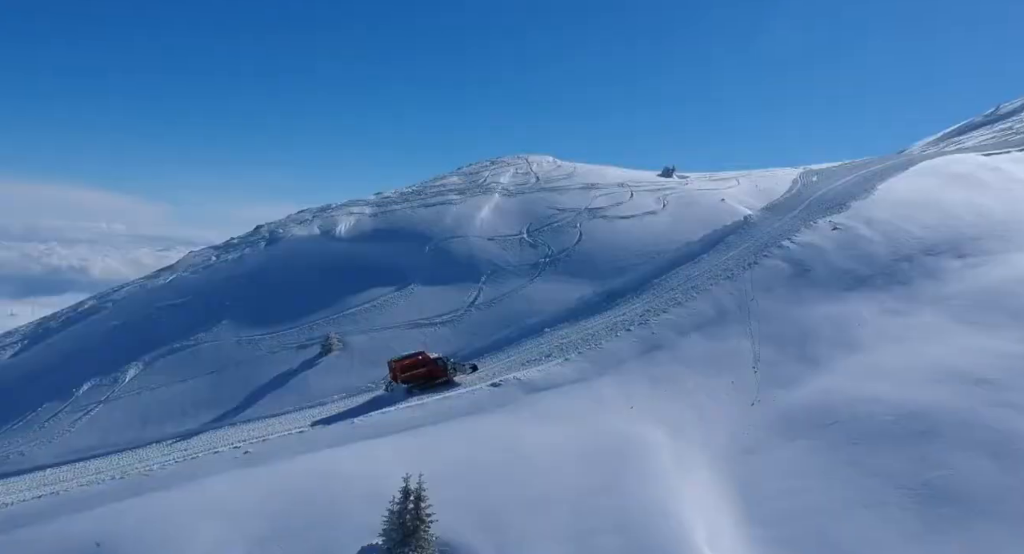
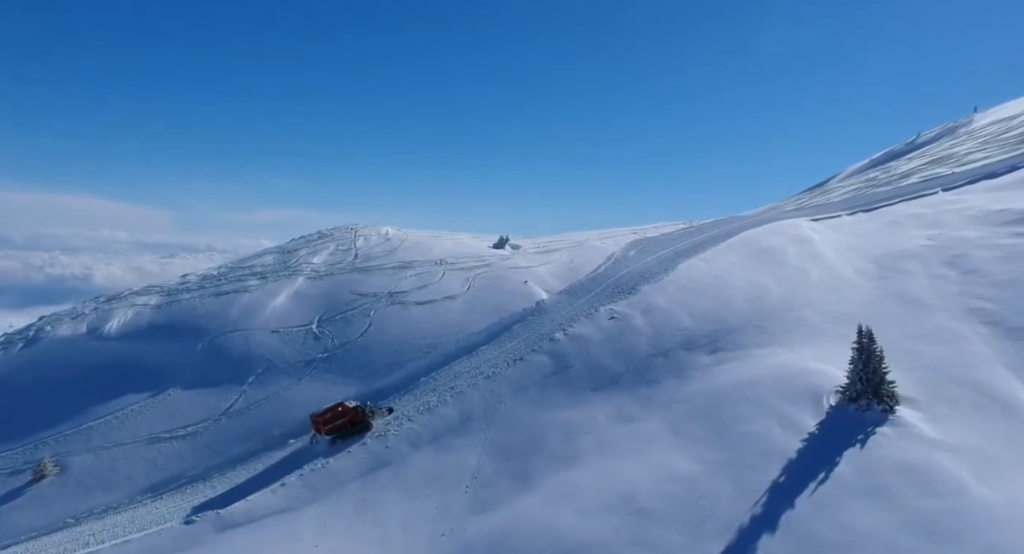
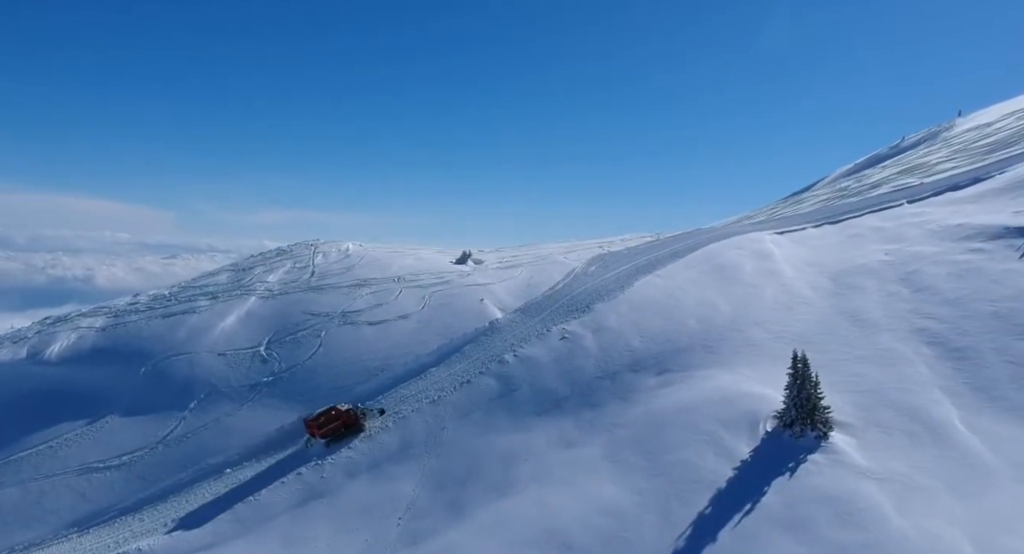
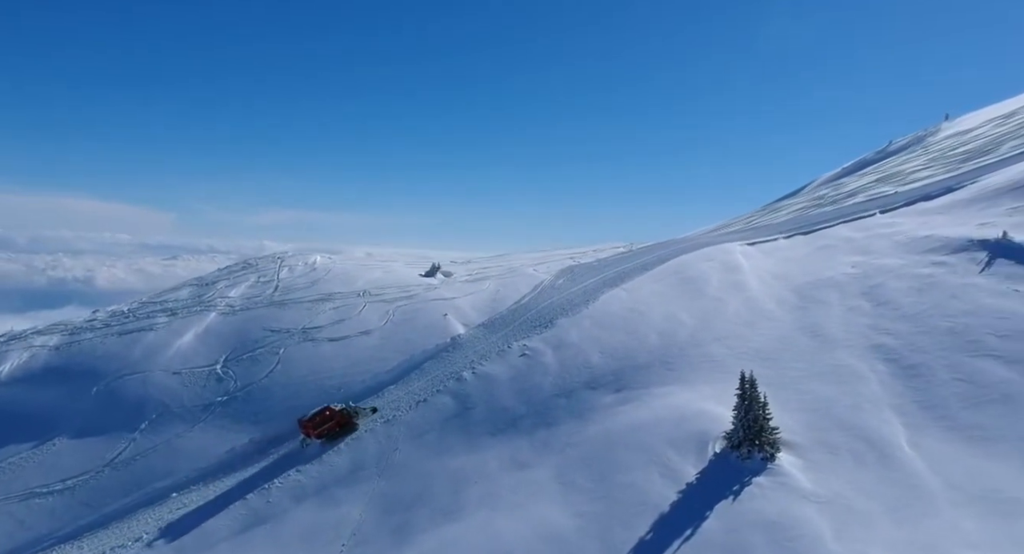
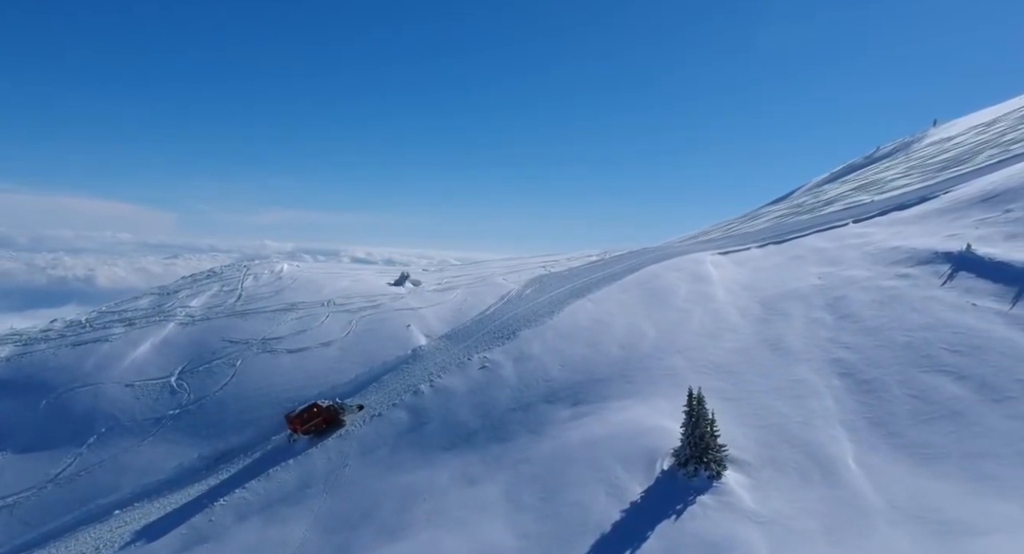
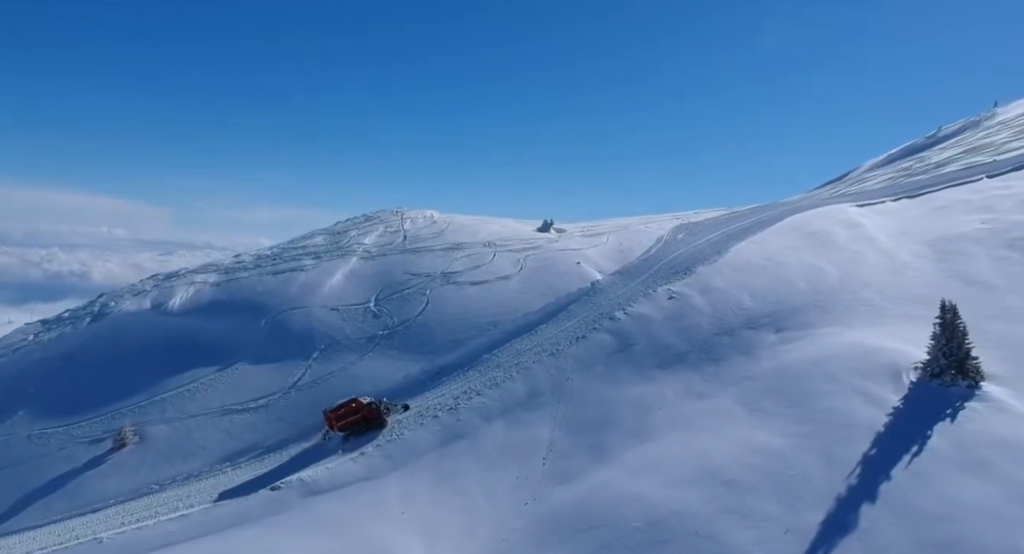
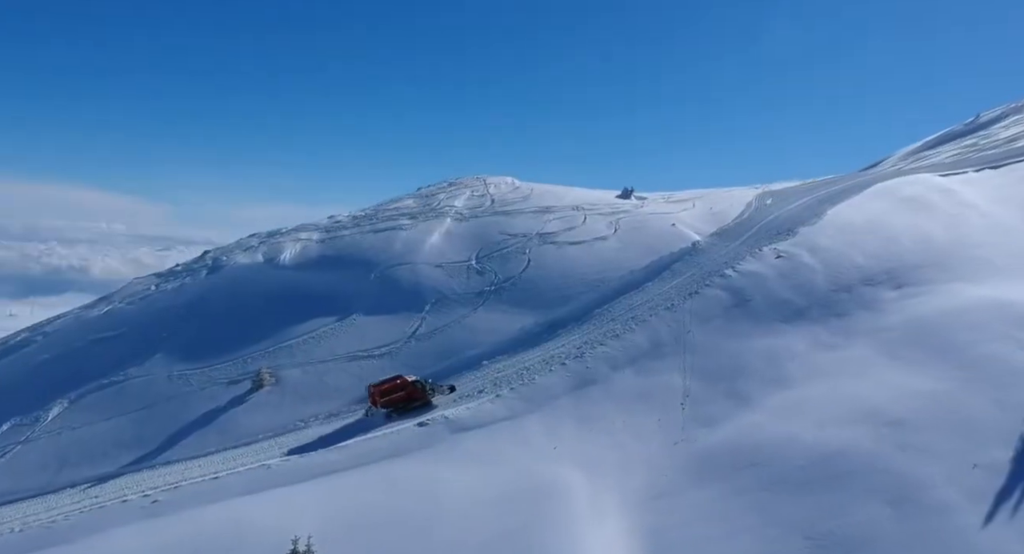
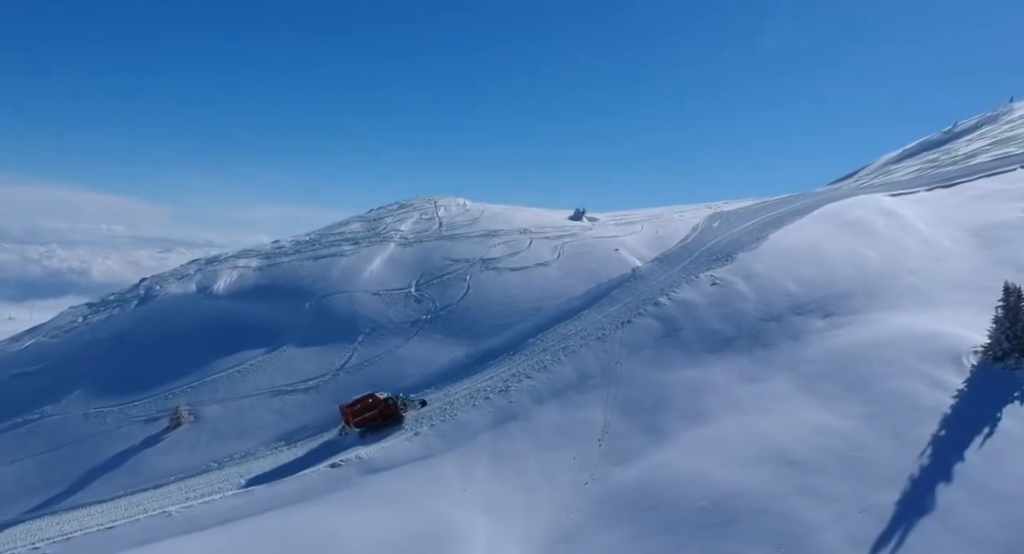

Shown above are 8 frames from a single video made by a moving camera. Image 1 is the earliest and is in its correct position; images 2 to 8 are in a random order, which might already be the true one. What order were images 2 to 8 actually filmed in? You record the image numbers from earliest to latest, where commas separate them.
7, 8, 6, 2, 3, 4, 5
